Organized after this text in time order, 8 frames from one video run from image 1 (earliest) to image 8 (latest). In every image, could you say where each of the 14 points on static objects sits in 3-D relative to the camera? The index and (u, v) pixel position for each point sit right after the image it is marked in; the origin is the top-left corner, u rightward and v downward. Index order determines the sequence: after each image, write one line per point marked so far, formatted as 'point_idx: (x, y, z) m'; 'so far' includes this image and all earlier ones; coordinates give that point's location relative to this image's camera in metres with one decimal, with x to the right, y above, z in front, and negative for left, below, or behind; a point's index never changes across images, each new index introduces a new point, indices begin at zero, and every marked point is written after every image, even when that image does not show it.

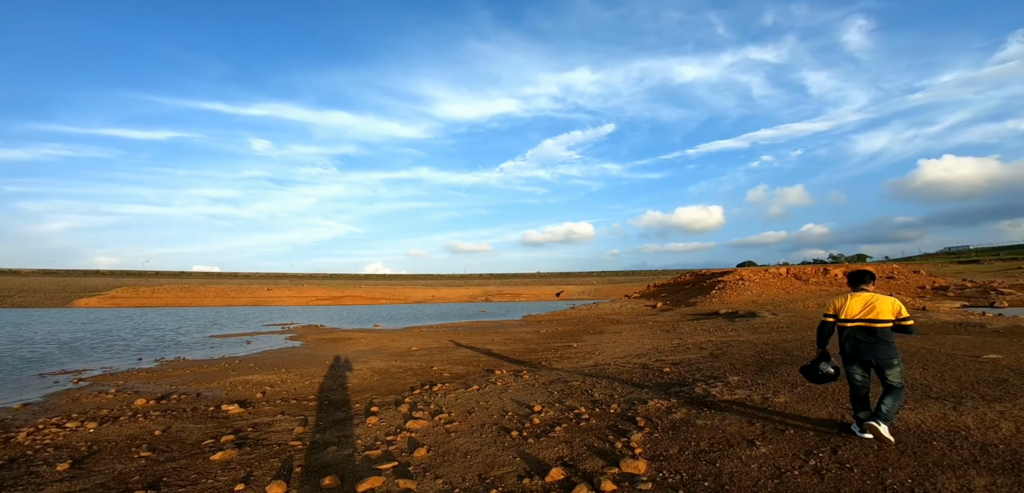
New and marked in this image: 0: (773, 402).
0: (+3.2, -1.9, +5.4) m
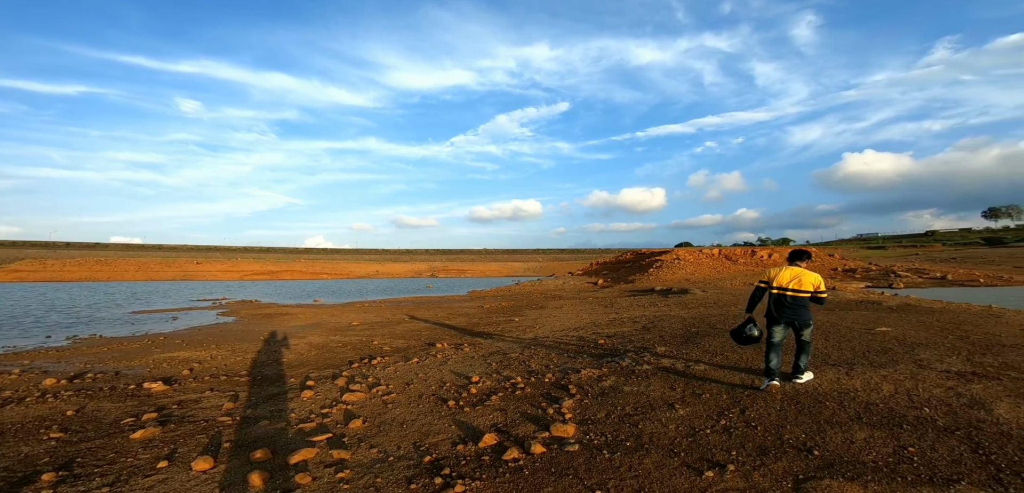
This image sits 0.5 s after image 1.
0: (+2.4, -1.6, +5.8) m
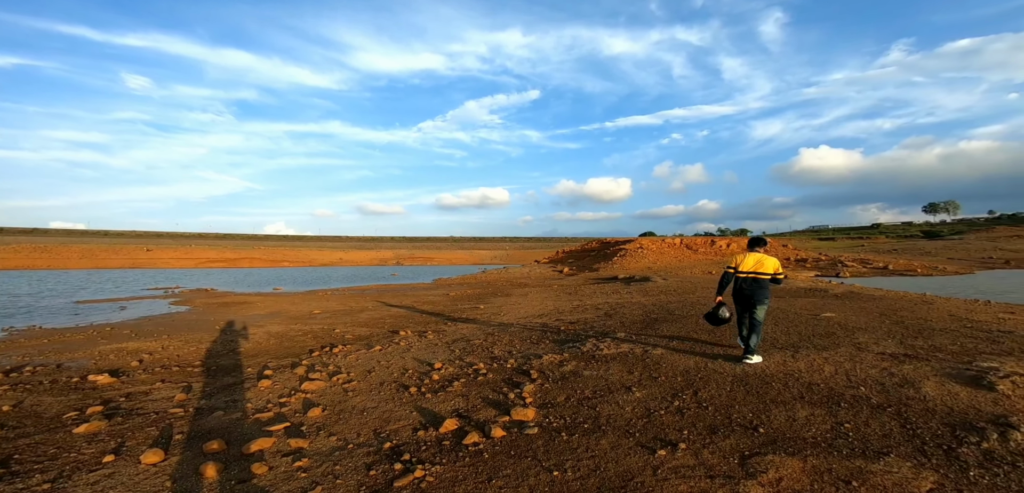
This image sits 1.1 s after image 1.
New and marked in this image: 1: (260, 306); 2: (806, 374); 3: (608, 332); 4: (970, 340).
0: (+1.9, -1.5, +5.9) m
1: (-11.0, -2.6, +19.0) m
2: (+3.2, -1.4, +4.8) m
3: (+1.7, -1.5, +7.7) m
4: (+6.3, -1.3, +6.0) m
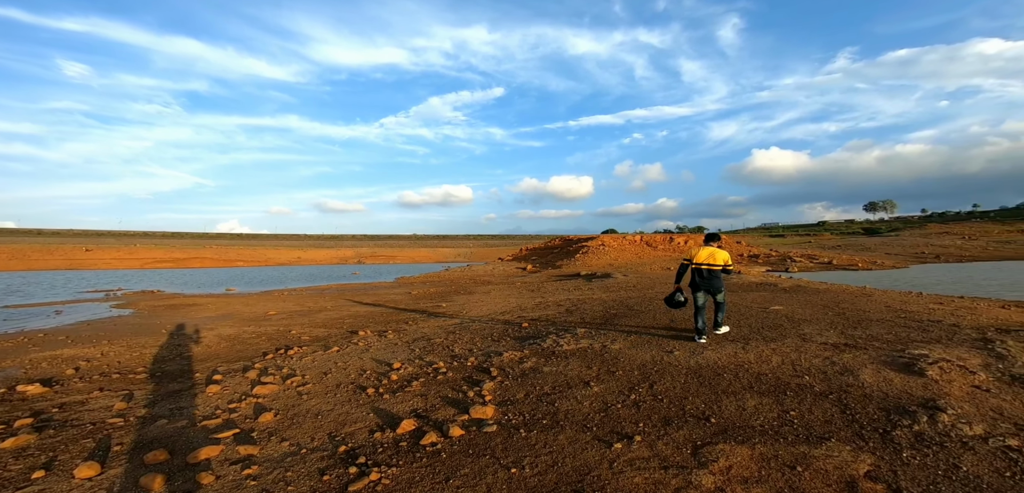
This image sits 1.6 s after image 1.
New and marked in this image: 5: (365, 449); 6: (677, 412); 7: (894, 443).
0: (+1.4, -1.4, +6.0) m
1: (-12.6, -2.6, +18.1) m
2: (+2.8, -1.4, +5.0) m
3: (+1.0, -1.4, +7.7) m
4: (+5.8, -1.2, +6.4) m
5: (-1.4, -2.0, +4.2) m
6: (+1.5, -1.5, +3.9) m
7: (+2.9, -1.5, +3.2) m
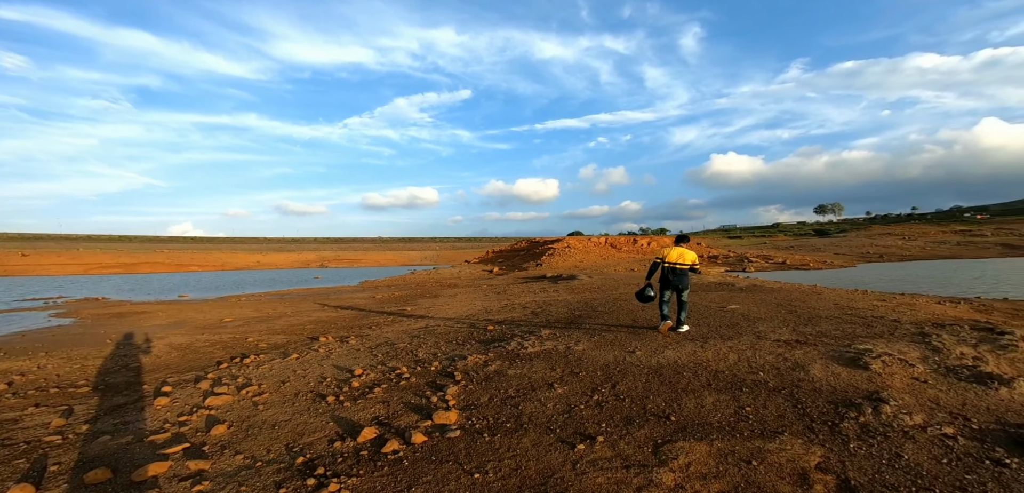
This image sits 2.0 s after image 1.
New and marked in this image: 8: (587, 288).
0: (+0.9, -1.4, +6.0) m
1: (-13.9, -2.7, +17.0) m
2: (+2.4, -1.4, +5.1) m
3: (+0.4, -1.5, +7.7) m
4: (+5.2, -1.2, +6.7) m
5: (-1.8, -2.0, +4.1) m
6: (+1.1, -1.5, +3.9) m
7: (+2.6, -1.5, +3.4) m
8: (+2.9, -1.6, +16.5) m
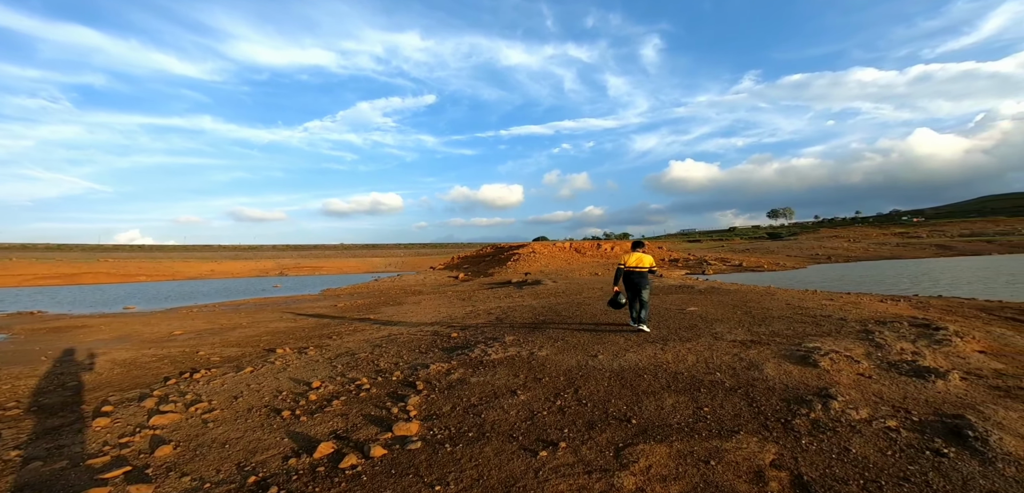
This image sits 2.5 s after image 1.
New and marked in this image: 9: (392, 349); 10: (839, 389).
0: (+0.4, -1.5, +6.0) m
1: (-15.1, -3.0, +15.9) m
2: (+1.9, -1.4, +5.2) m
3: (-0.2, -1.6, +7.7) m
4: (+4.7, -1.3, +7.0) m
5: (-2.1, -2.1, +3.9) m
6: (+0.8, -1.5, +3.9) m
7: (+2.3, -1.5, +3.5) m
8: (+1.6, -1.8, +16.6) m
9: (-2.2, -1.8, +7.7) m
10: (+3.2, -1.4, +4.3) m
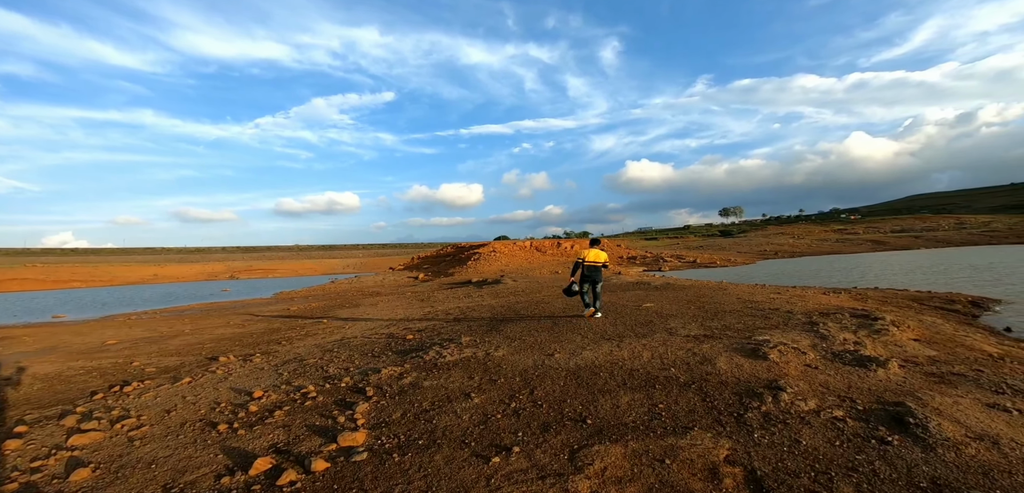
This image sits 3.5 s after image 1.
0: (-0.2, -1.5, +5.9) m
1: (-16.5, -3.2, +14.3) m
2: (+1.4, -1.4, +5.2) m
3: (-1.0, -1.5, +7.4) m
4: (+4.0, -1.2, +7.2) m
5: (-2.5, -2.1, +3.5) m
6: (+0.4, -1.5, +3.8) m
7: (+1.9, -1.4, +3.5) m
8: (+0.1, -1.7, +16.5) m
9: (-2.9, -1.8, +7.3) m
10: (+2.8, -1.3, +4.3) m
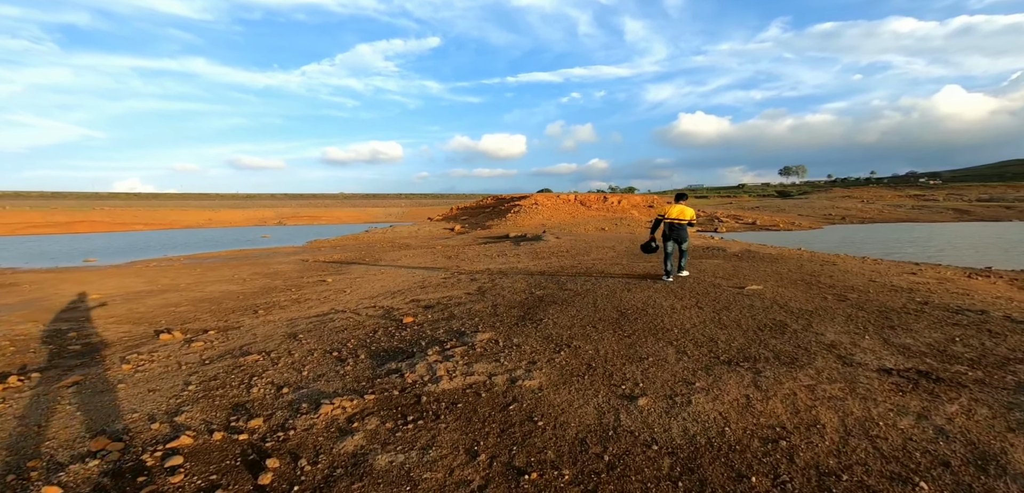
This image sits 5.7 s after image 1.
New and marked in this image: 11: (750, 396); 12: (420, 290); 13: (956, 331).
0: (+0.1, -1.1, +3.3) m
1: (-15.4, -1.2, +13.4) m
2: (+1.6, -1.1, +2.5) m
3: (-0.5, -1.0, +5.0) m
4: (+4.4, -0.8, +4.3) m
5: (-2.4, -1.8, +1.2) m
6: (+0.5, -1.3, +1.2) m
7: (+2.0, -1.4, +0.8) m
8: (+1.4, -0.2, +13.9) m
9: (-2.4, -1.2, +5.1) m
10: (+2.9, -1.2, +1.5) m
11: (+1.7, -1.0, +3.0) m
12: (-1.7, -0.9, +8.3) m
13: (+4.4, -0.8, +4.3) m
